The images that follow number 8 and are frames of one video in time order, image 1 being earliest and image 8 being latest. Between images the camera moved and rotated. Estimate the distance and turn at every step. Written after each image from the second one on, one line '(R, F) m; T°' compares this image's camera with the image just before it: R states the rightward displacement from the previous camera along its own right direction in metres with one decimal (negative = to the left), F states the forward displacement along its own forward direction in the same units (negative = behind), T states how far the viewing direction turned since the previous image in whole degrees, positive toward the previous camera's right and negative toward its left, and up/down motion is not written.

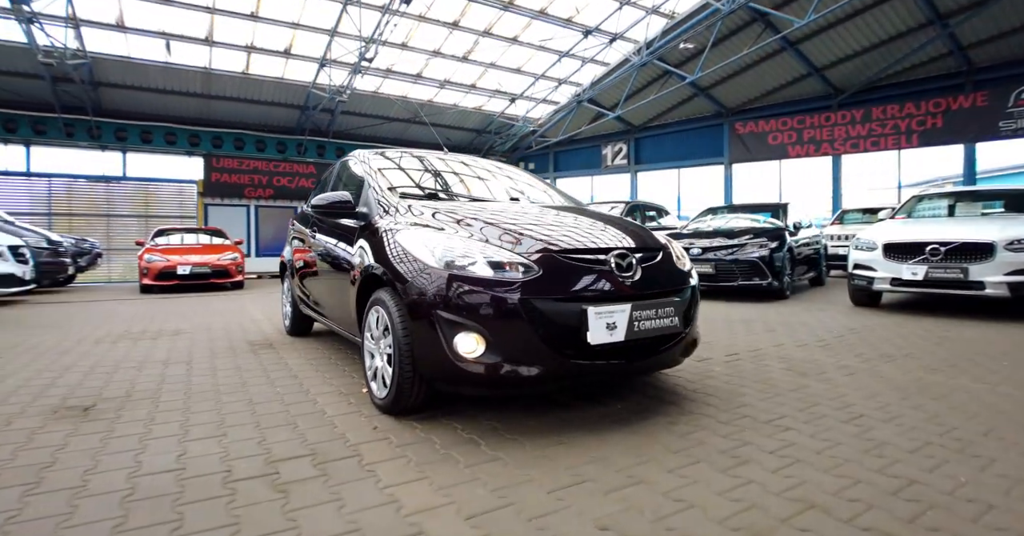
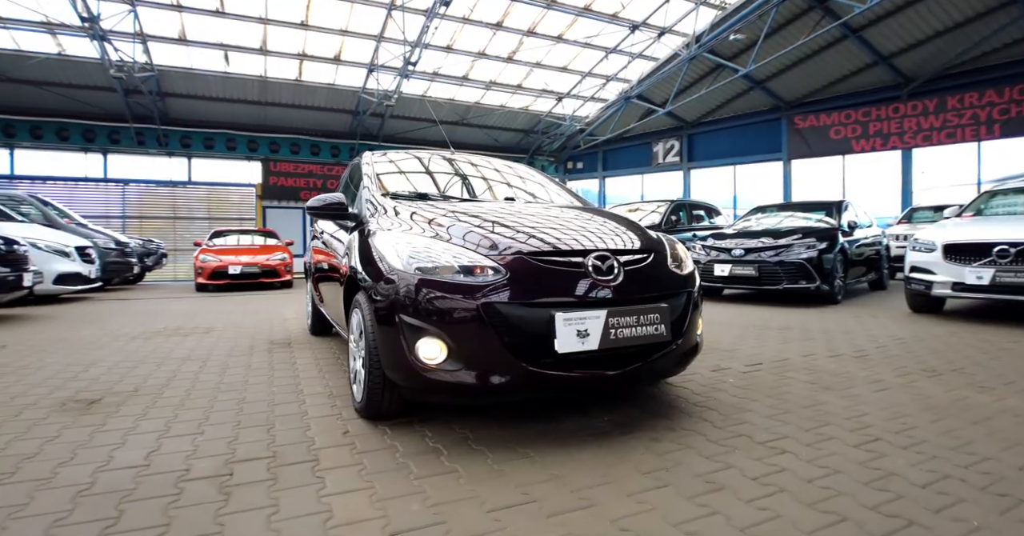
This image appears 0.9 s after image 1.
(+0.3, +0.1) m; -6°
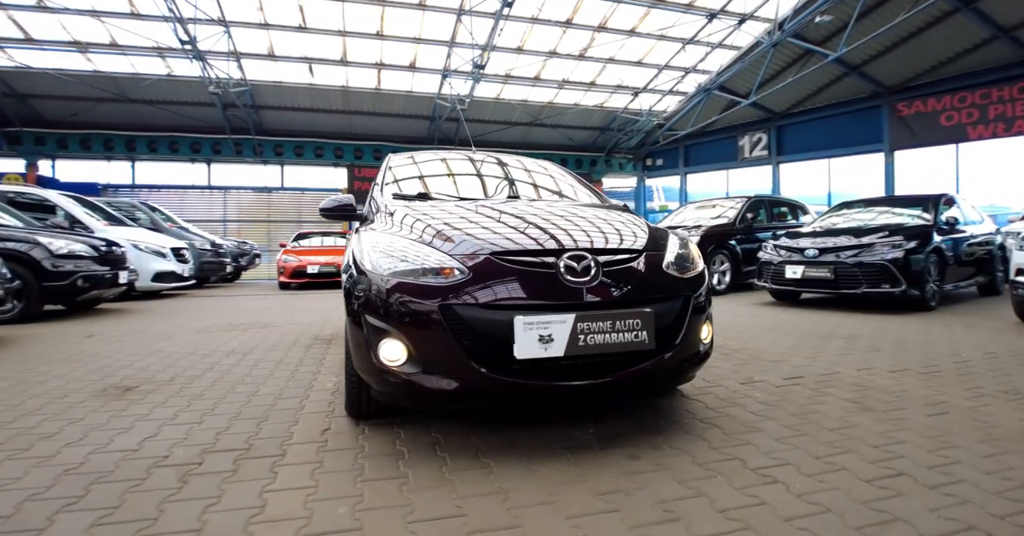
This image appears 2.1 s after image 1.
(+0.4, +0.1) m; -9°
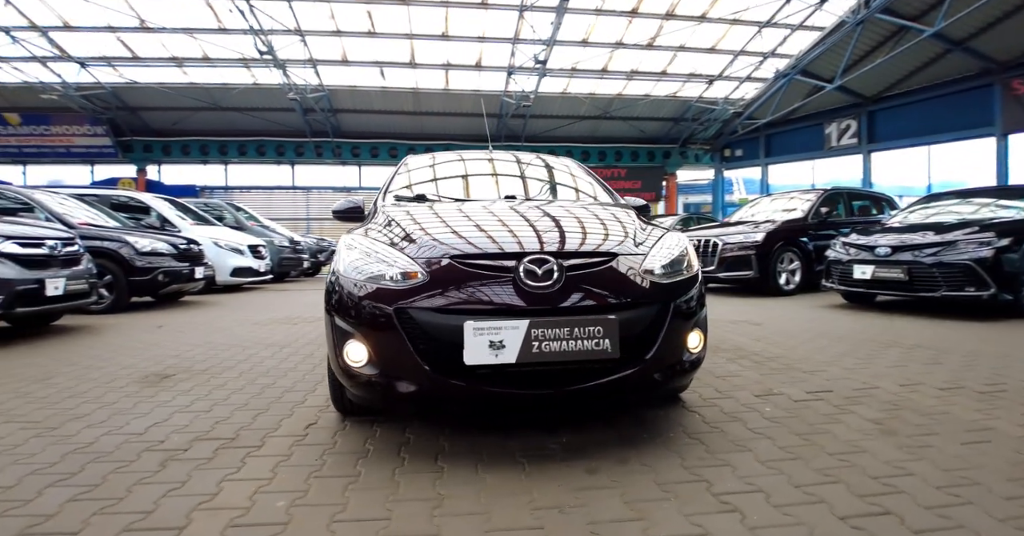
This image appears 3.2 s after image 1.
(+0.4, +0.1) m; -8°
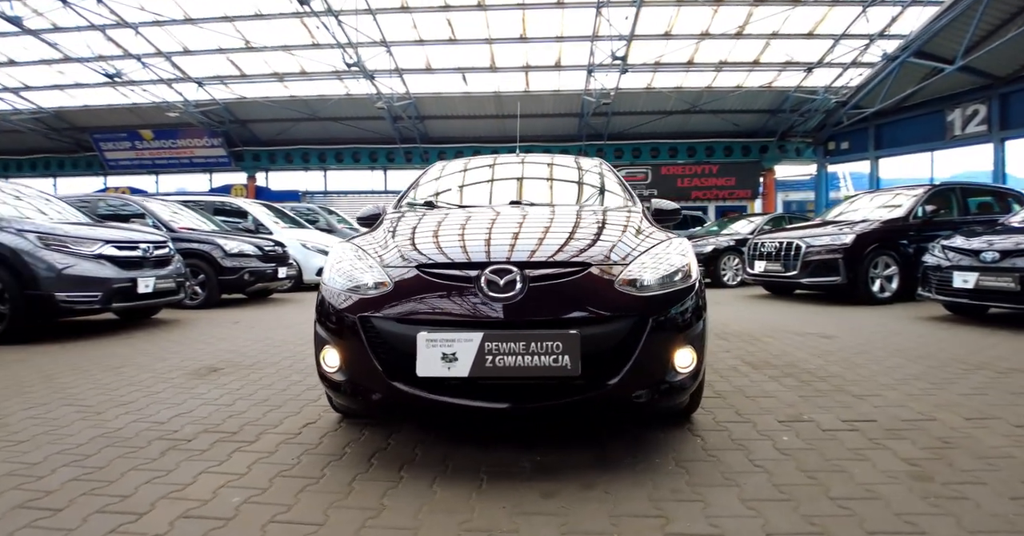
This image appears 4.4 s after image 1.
(+0.4, +0.1) m; -10°
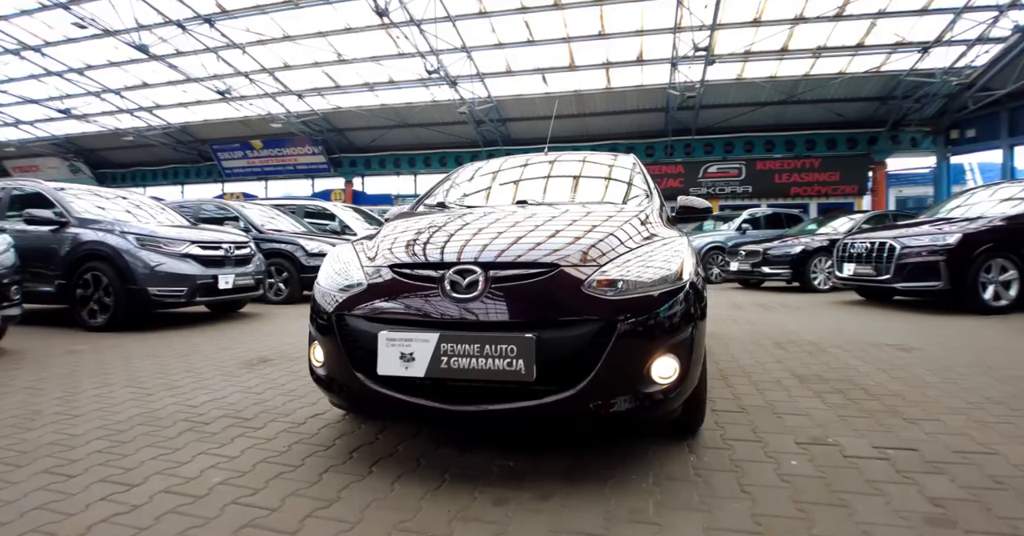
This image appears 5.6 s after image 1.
(+0.4, +0.1) m; -10°
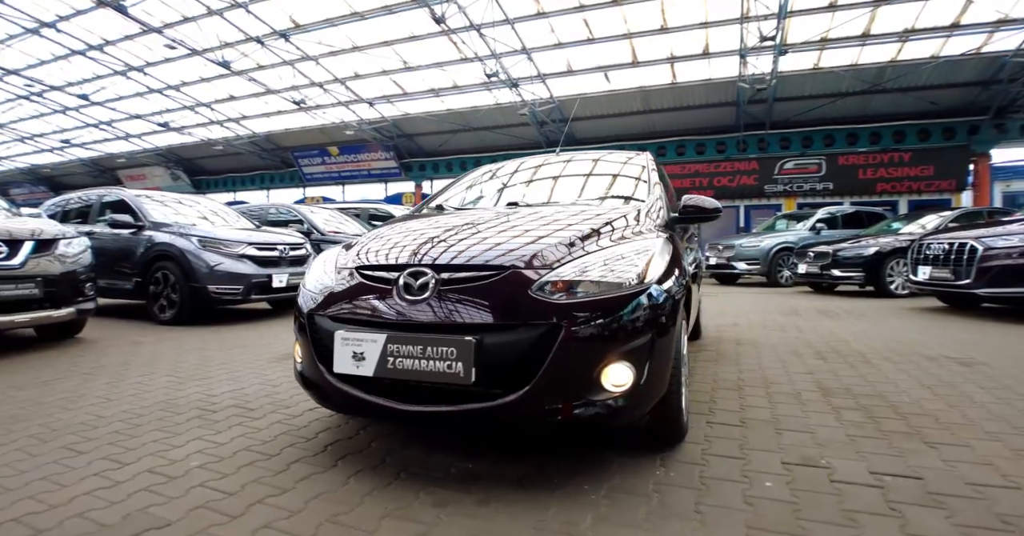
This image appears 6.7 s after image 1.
(+0.4, 0.0) m; -8°
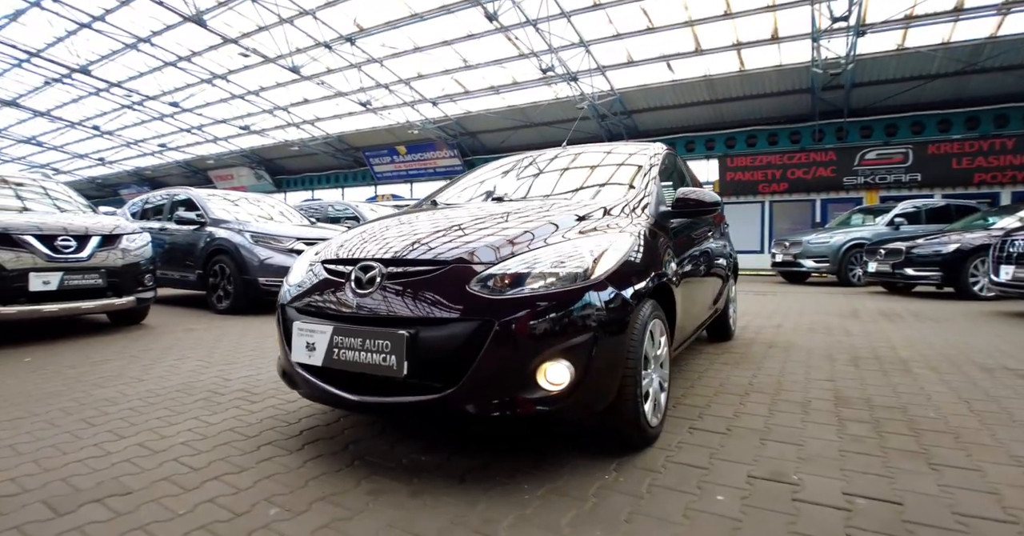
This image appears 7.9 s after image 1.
(+0.4, 0.0) m; -7°
